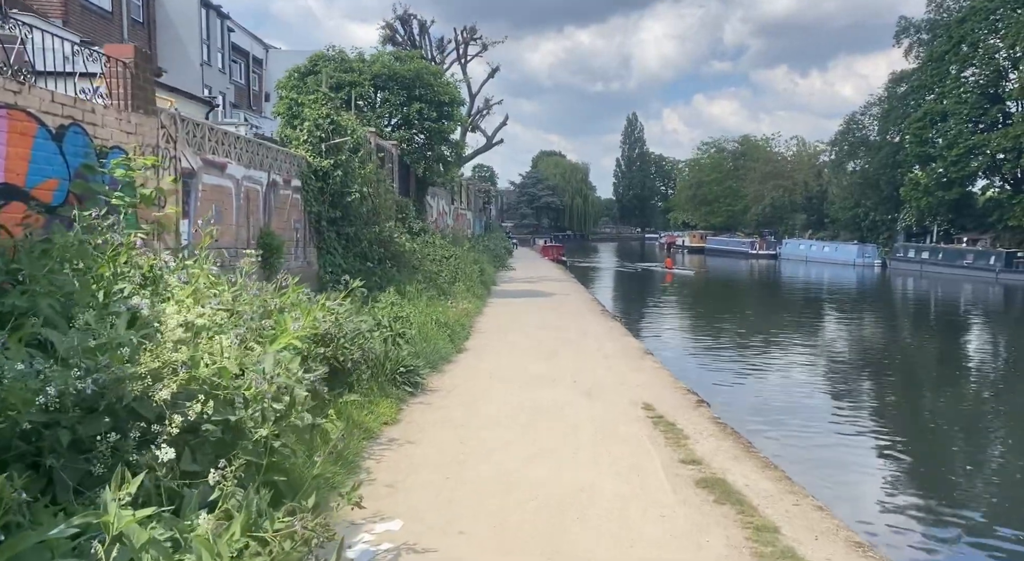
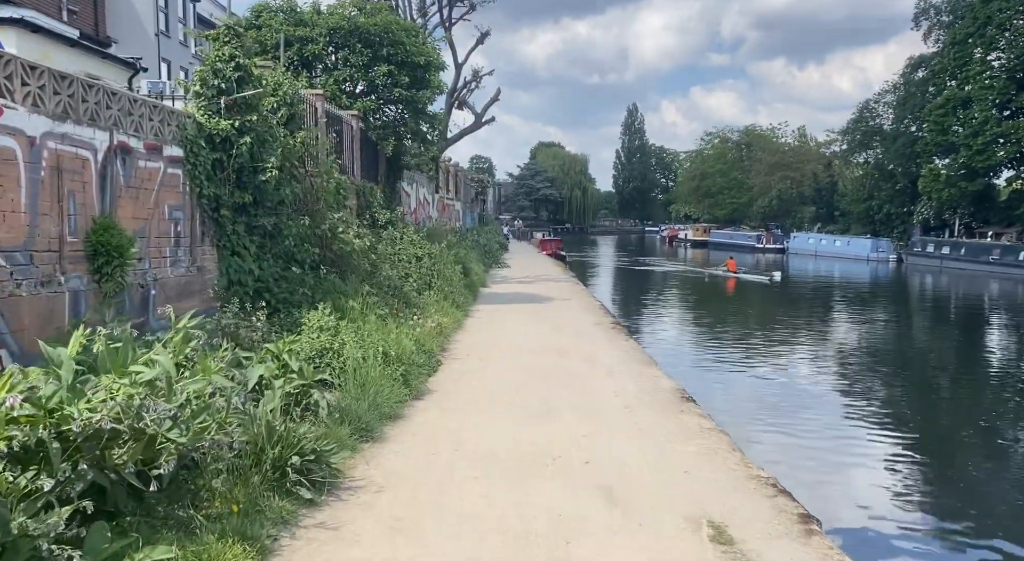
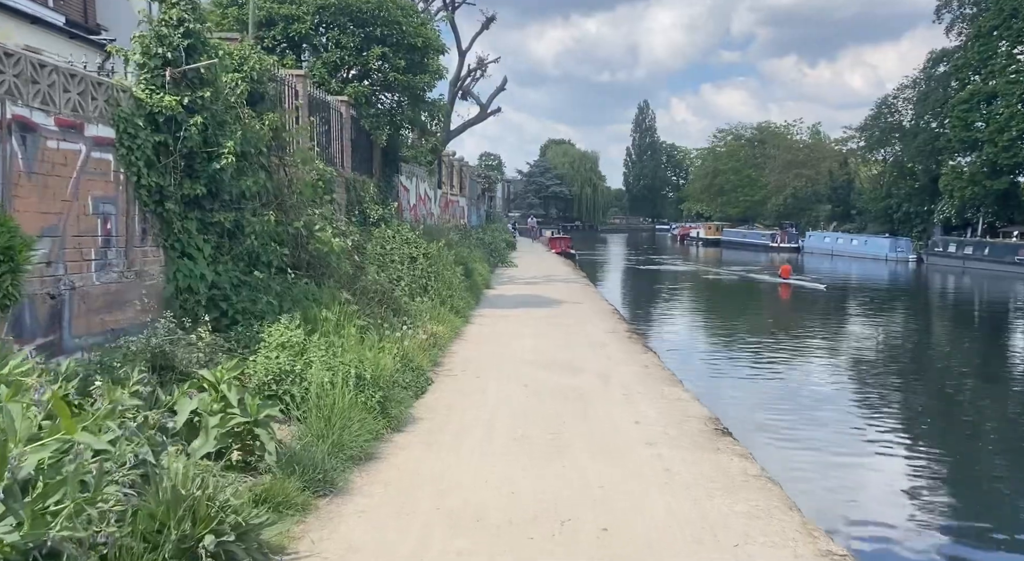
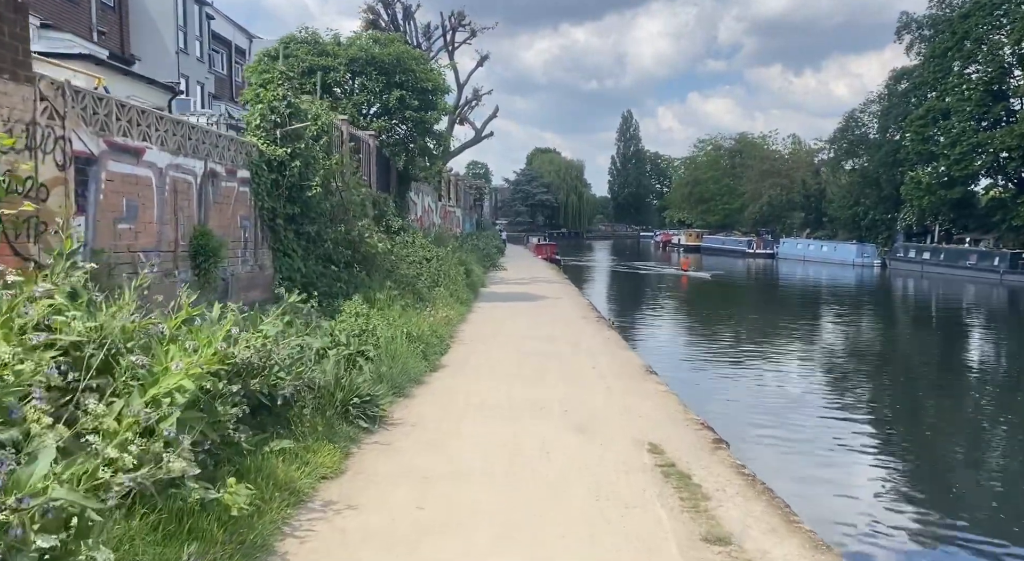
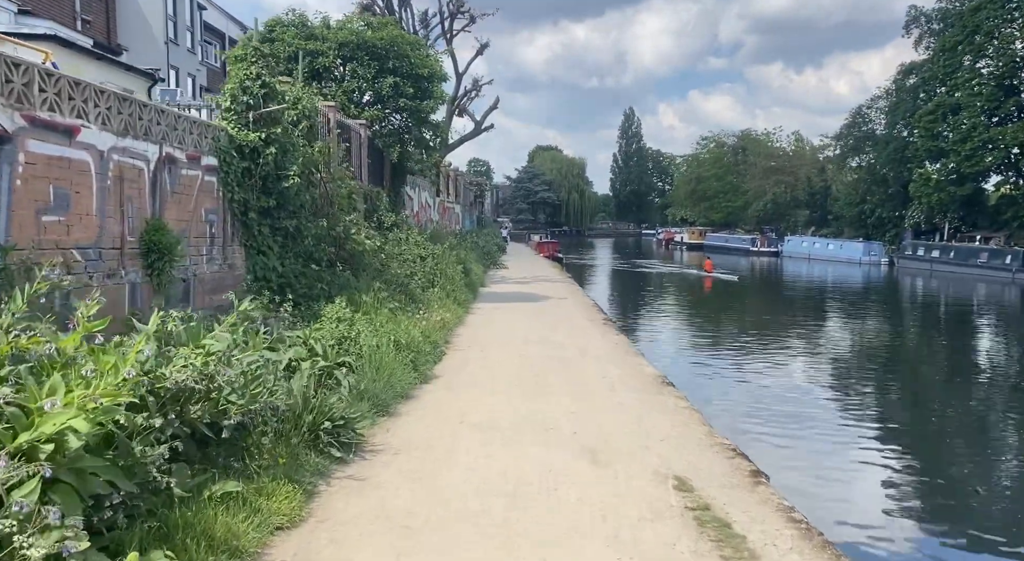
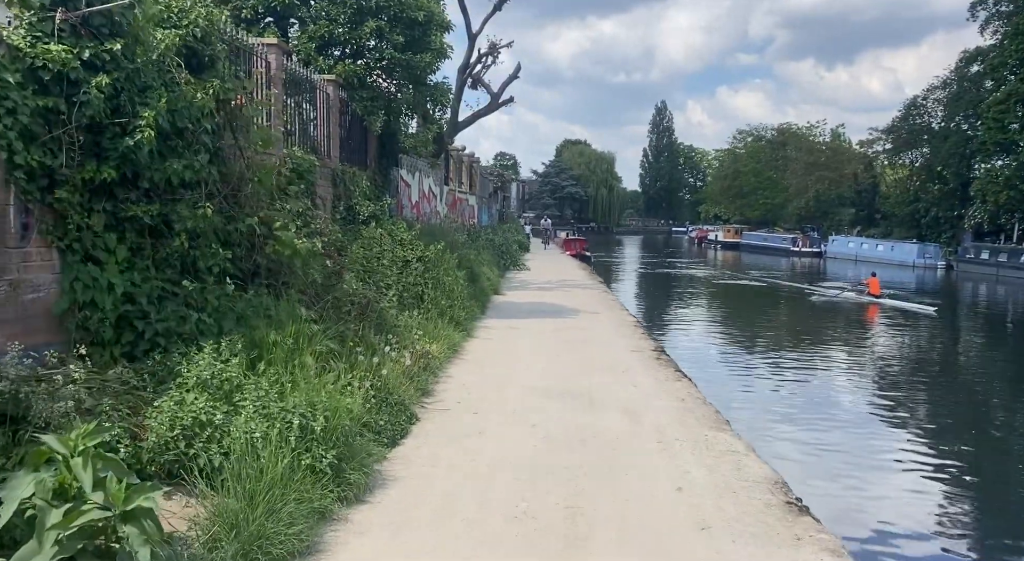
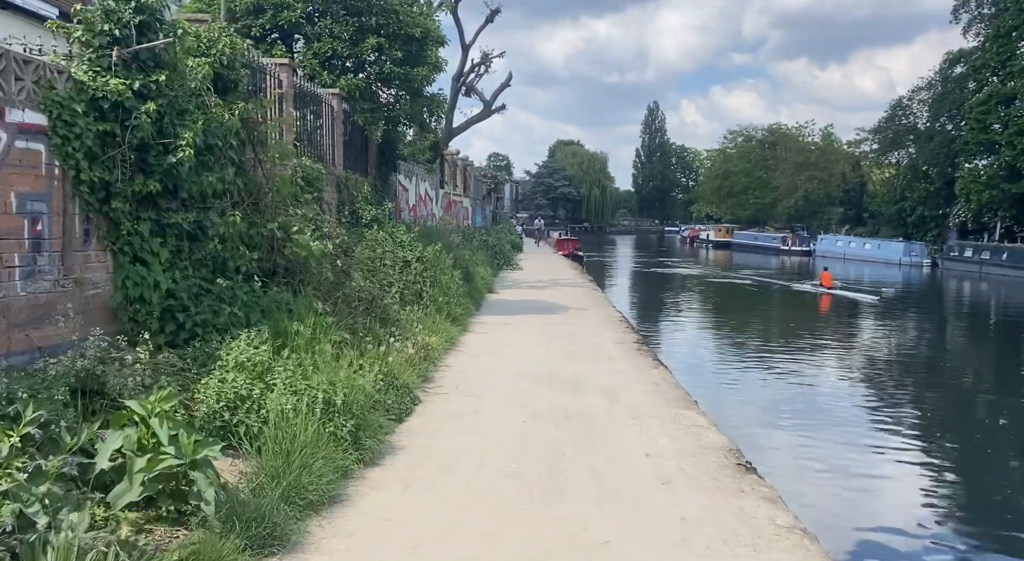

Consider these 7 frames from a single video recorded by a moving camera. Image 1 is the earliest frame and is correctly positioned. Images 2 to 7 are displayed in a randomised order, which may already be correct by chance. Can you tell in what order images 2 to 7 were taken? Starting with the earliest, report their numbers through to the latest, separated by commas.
4, 5, 2, 3, 7, 6
